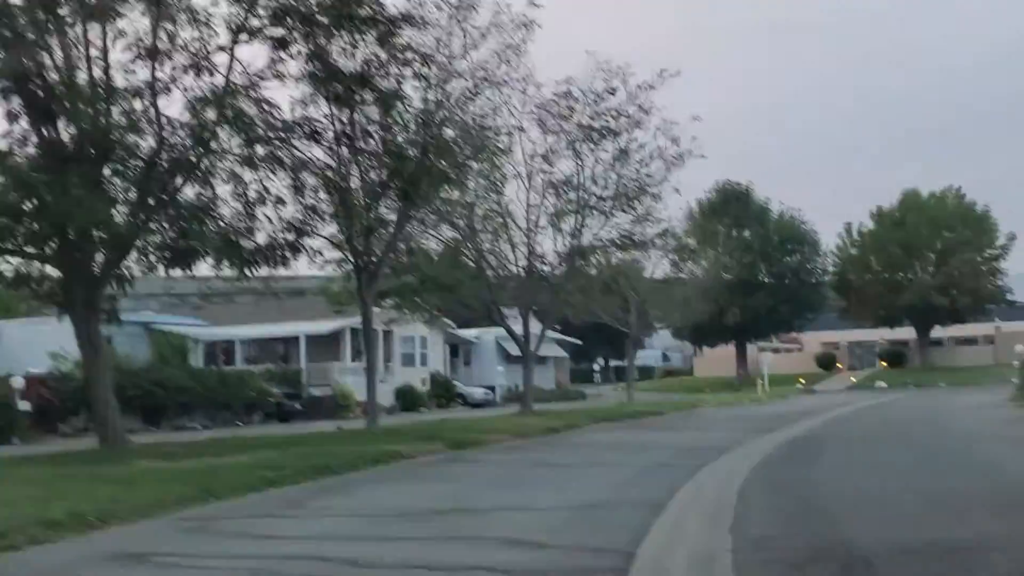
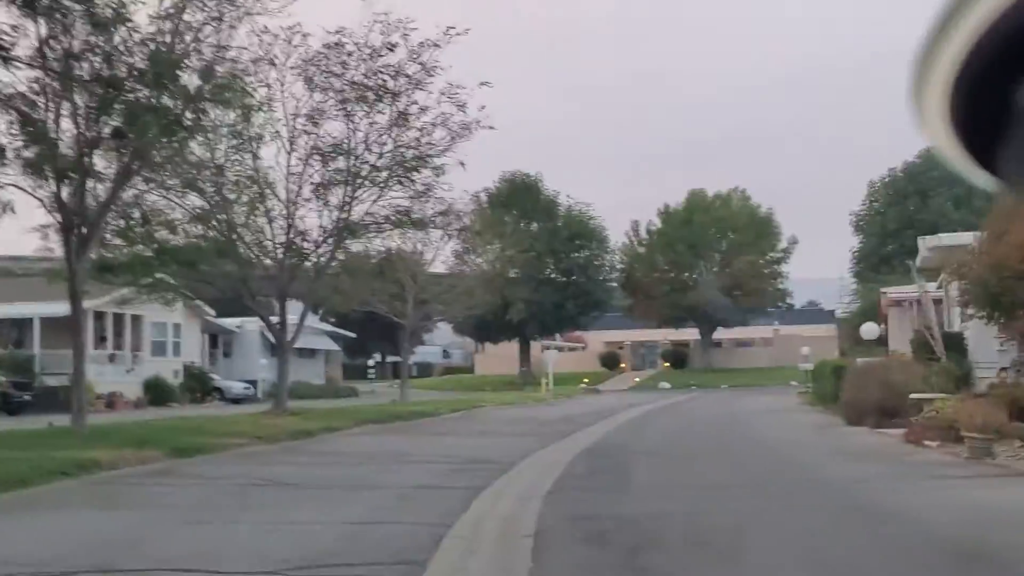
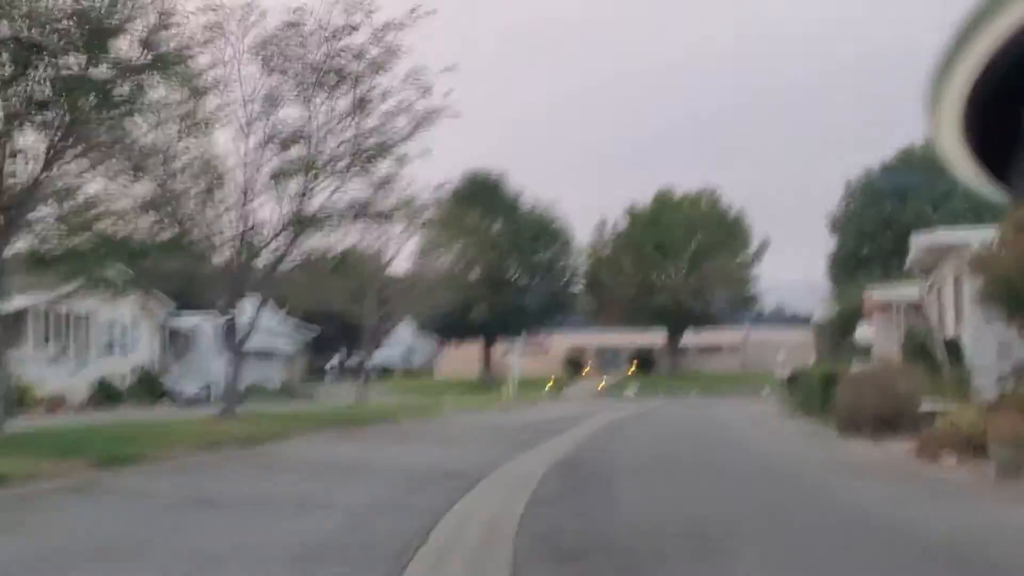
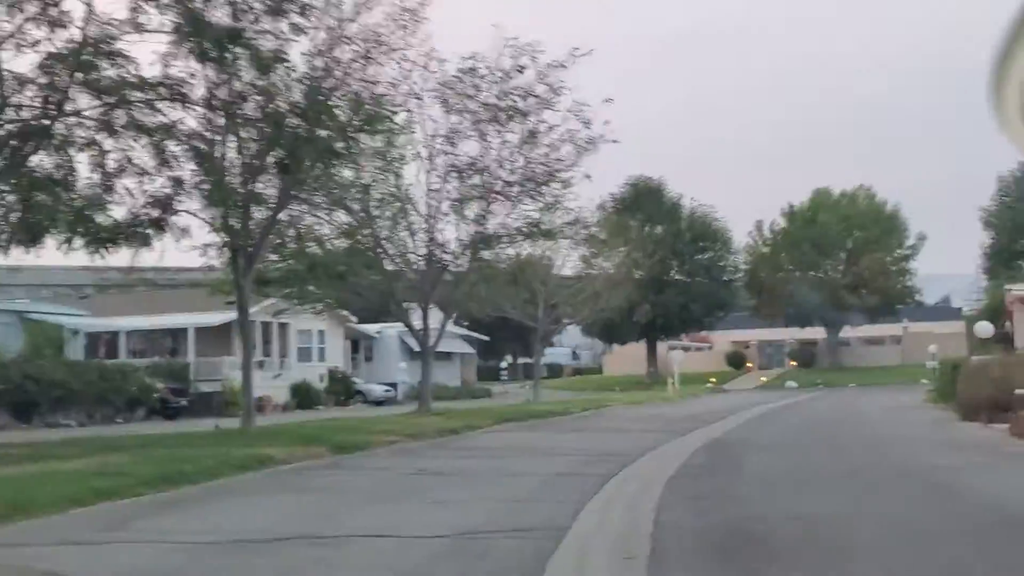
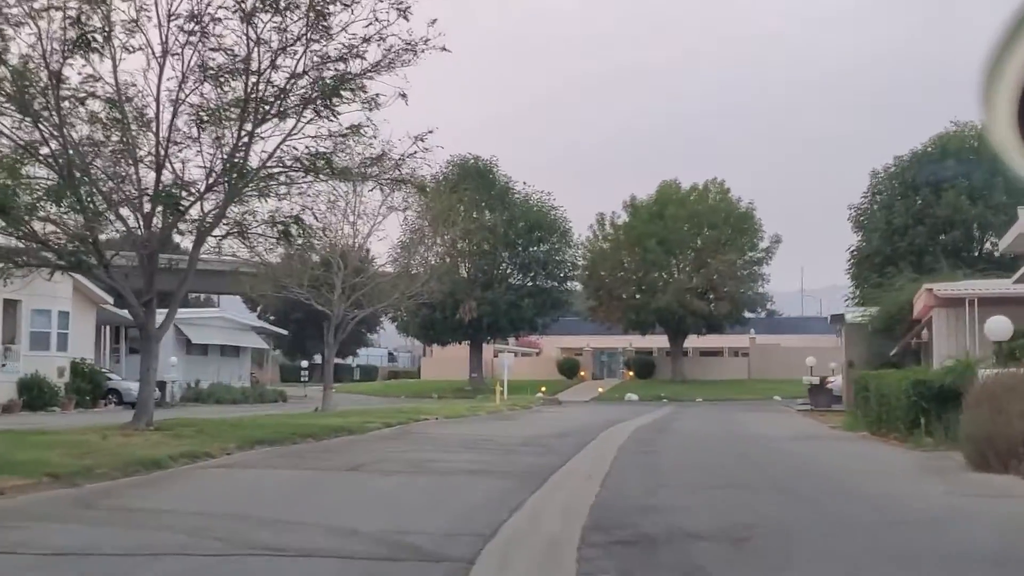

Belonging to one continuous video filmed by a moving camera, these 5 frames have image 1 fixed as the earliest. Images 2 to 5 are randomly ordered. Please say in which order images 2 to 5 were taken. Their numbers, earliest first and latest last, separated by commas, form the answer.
4, 2, 3, 5
